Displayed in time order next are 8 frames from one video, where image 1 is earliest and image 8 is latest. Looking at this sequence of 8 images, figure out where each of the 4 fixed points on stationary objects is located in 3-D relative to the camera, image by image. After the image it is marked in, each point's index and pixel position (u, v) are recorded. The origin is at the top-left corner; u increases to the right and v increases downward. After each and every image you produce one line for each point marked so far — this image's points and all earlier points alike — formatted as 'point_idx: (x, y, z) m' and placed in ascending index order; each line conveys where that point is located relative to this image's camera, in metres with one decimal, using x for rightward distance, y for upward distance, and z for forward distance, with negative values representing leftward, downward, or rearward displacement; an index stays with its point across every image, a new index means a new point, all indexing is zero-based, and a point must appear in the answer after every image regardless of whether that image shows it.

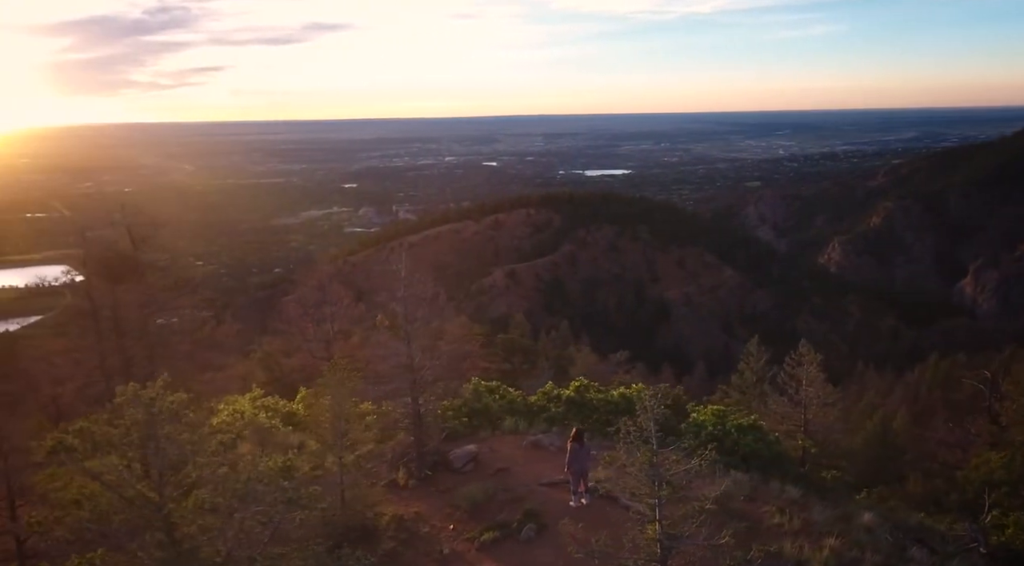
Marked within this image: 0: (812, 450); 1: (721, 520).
0: (+6.1, -3.4, +15.1) m
1: (+2.8, -3.2, +9.8) m
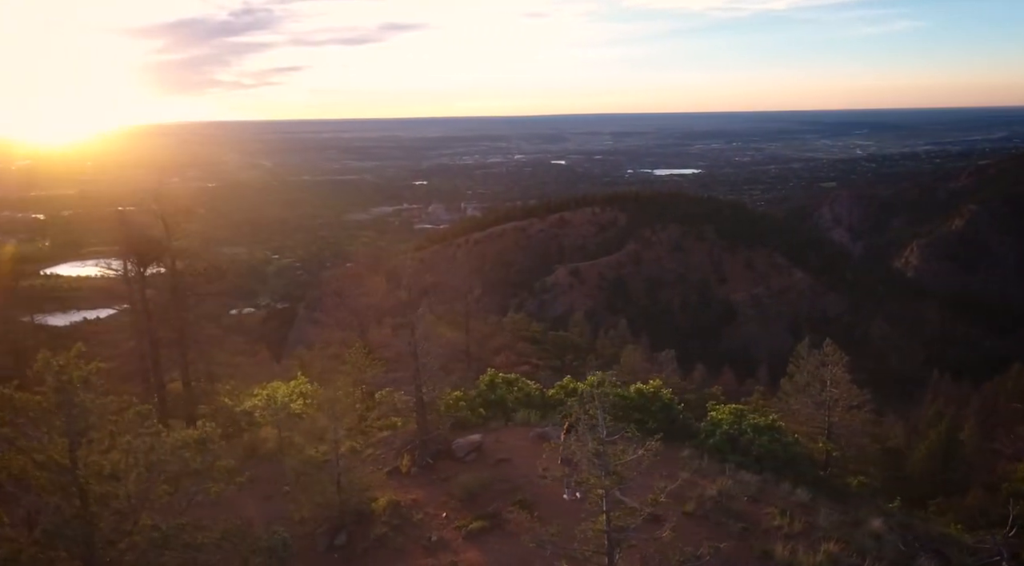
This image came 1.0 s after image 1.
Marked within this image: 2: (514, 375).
0: (+6.3, -3.4, +14.5) m
1: (+2.6, -3.1, +9.5) m
2: (0.0, -2.2, +17.7) m
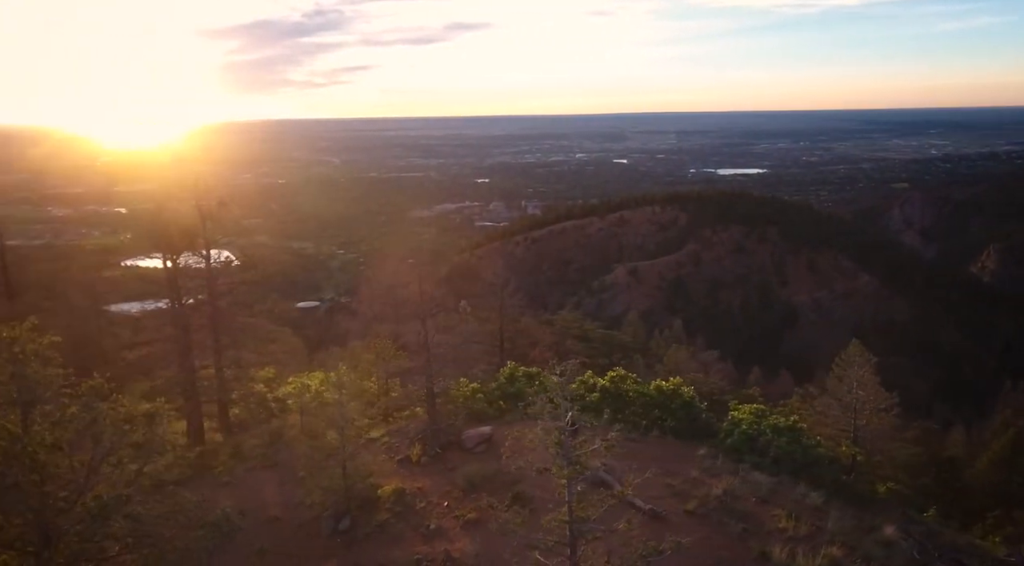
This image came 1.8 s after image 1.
0: (+6.6, -3.3, +14.0) m
1: (+2.6, -3.0, +9.2) m
2: (+0.6, -2.0, +17.6) m
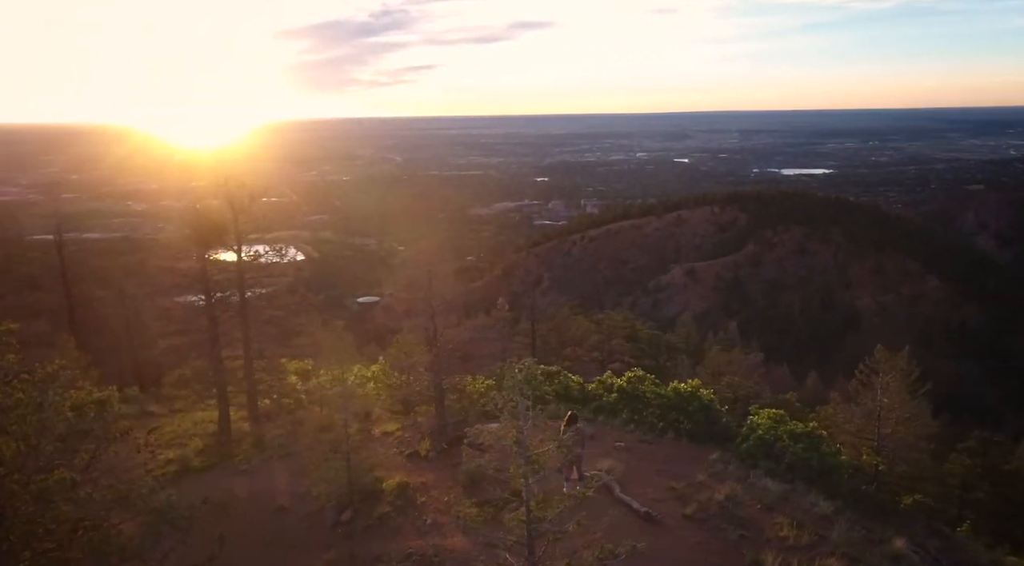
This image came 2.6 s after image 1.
0: (+6.8, -3.4, +13.5) m
1: (+2.5, -3.0, +9.0) m
2: (+1.0, -2.0, +17.5) m
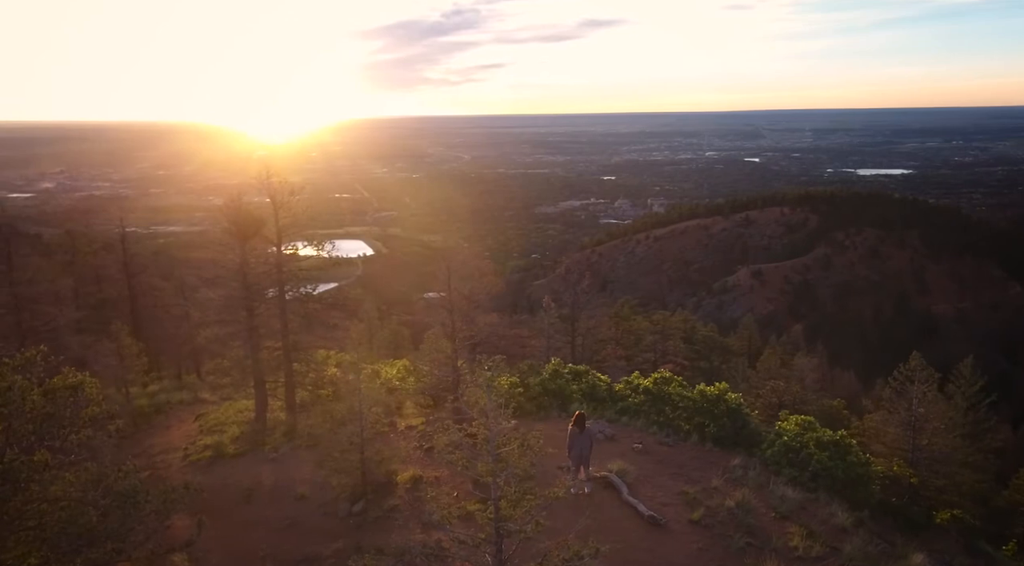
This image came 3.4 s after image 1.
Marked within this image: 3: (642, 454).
0: (+7.1, -3.5, +12.9) m
1: (+2.5, -3.0, +8.7) m
2: (+1.7, -2.0, +17.3) m
3: (+2.1, -2.7, +11.8) m
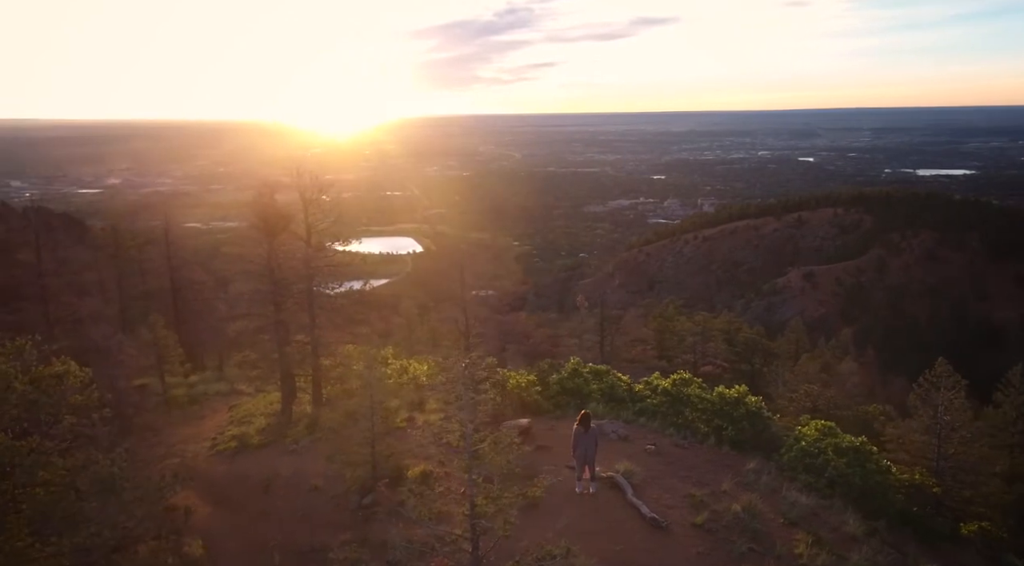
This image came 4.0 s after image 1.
0: (+7.4, -3.5, +12.5) m
1: (+2.5, -3.0, +8.6) m
2: (+2.2, -1.9, +17.2) m
3: (+2.3, -2.7, +11.7) m
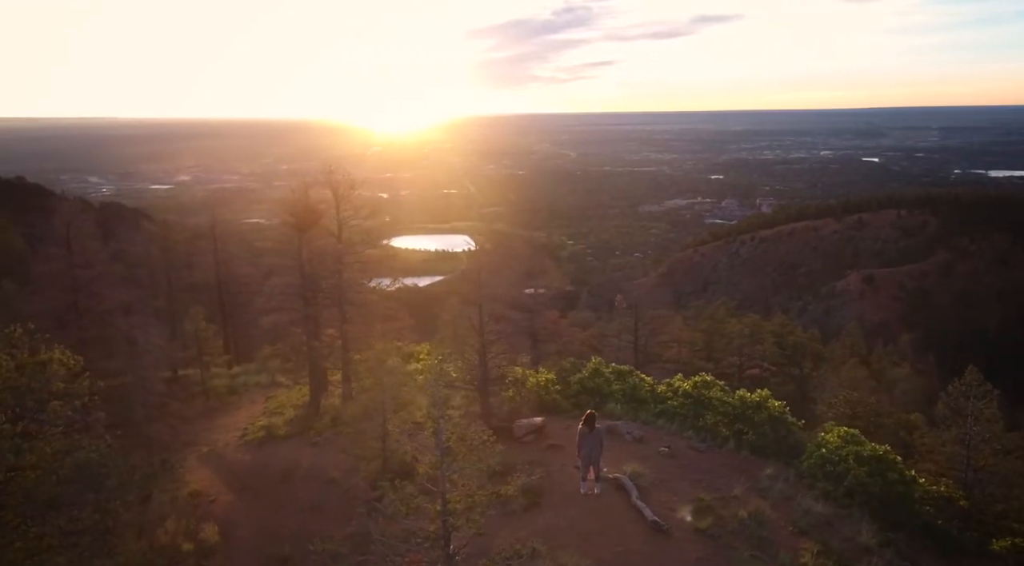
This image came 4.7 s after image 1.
0: (+7.6, -3.6, +12.0) m
1: (+2.5, -3.0, +8.4) m
2: (+2.7, -1.9, +17.0) m
3: (+2.4, -2.7, +11.5) m
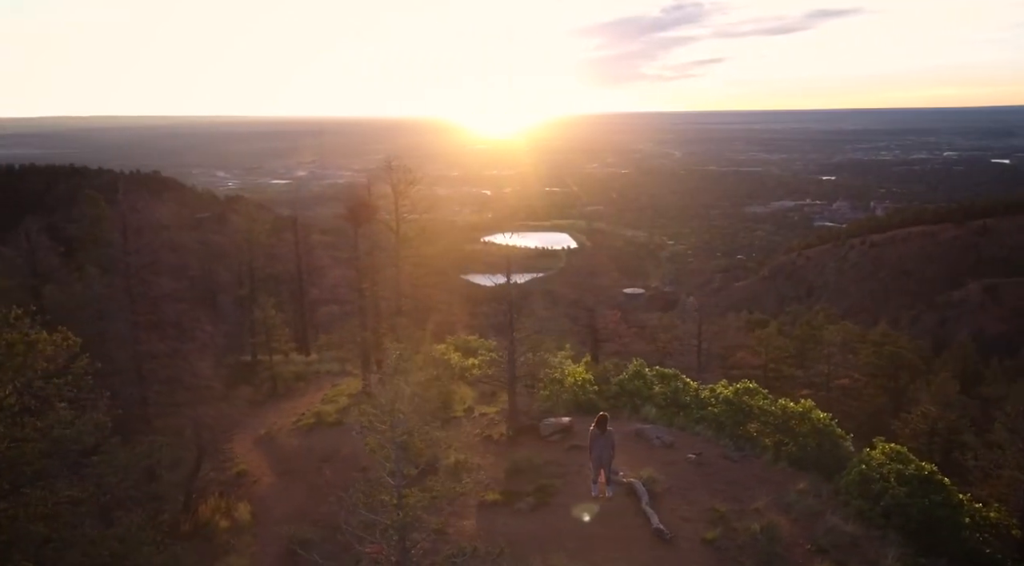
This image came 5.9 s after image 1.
0: (+7.9, -3.8, +11.1) m
1: (+2.5, -3.0, +8.1) m
2: (+3.6, -2.0, +16.6) m
3: (+2.8, -2.8, +11.2) m
